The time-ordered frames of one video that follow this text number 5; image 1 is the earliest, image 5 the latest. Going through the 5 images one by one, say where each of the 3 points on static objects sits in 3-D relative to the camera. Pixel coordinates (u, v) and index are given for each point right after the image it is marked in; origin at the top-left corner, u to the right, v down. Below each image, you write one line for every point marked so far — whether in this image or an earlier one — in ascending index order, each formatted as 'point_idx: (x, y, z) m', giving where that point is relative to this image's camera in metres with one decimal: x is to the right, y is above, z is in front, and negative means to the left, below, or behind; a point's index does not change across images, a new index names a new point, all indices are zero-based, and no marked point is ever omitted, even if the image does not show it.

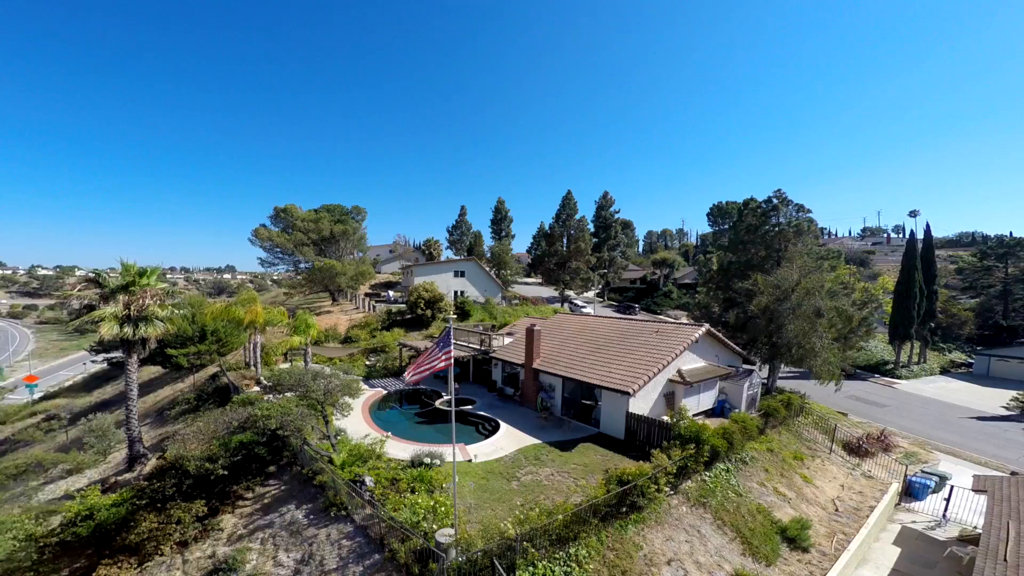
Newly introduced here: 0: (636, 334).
0: (+5.7, -2.1, +18.4) m
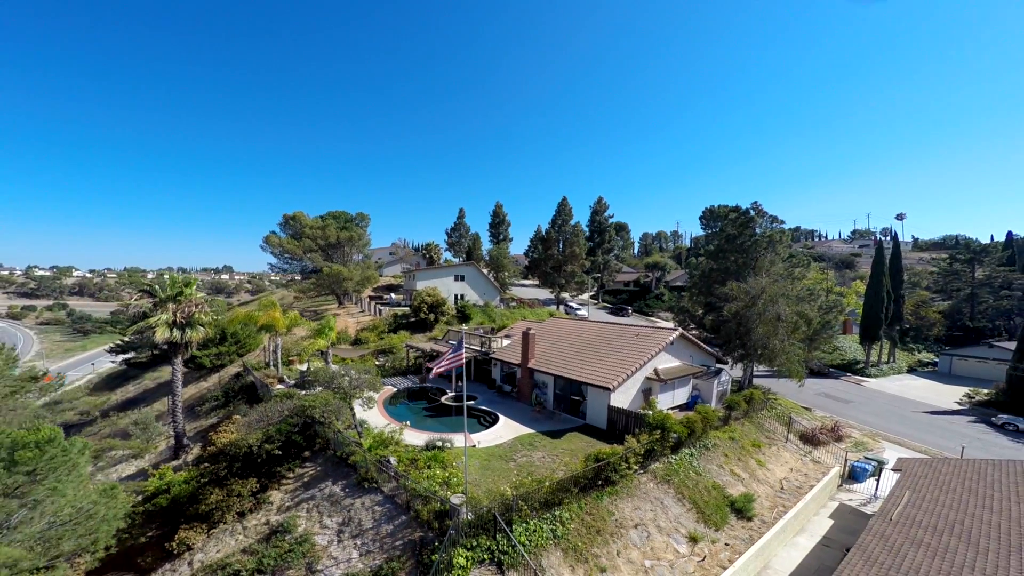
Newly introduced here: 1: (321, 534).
0: (+5.6, -2.6, +20.8) m
1: (-5.3, -6.9, +11.1) m
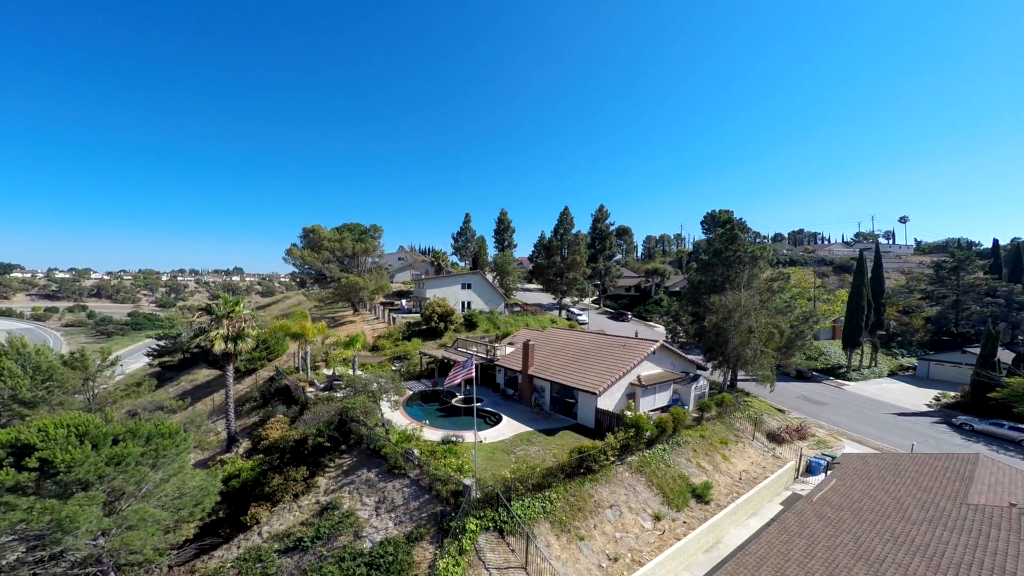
0: (+5.7, -3.5, +23.6) m
1: (-5.3, -7.9, +14.2) m
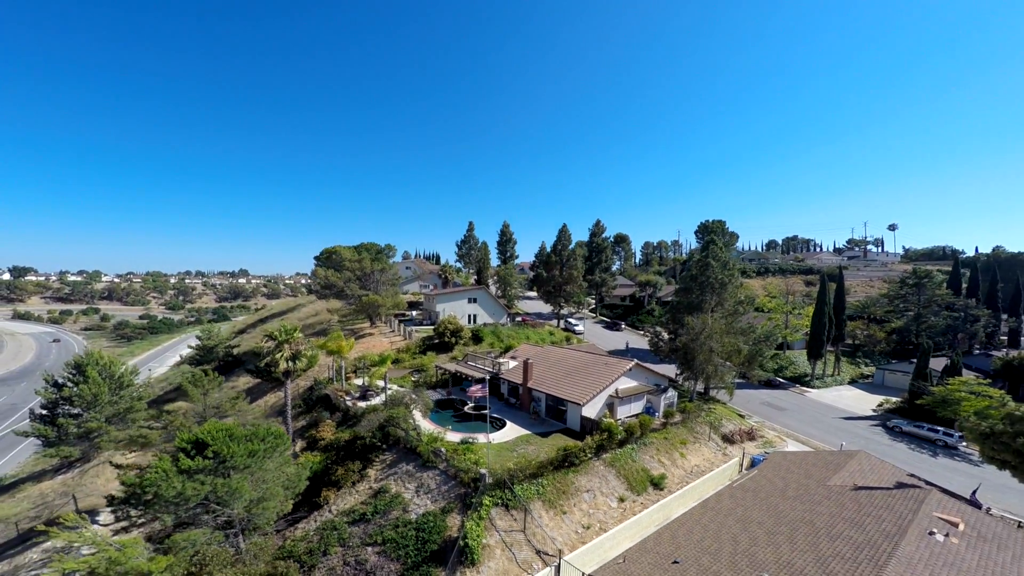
0: (+5.8, -5.5, +28.8) m
1: (-5.2, -9.9, +19.4) m
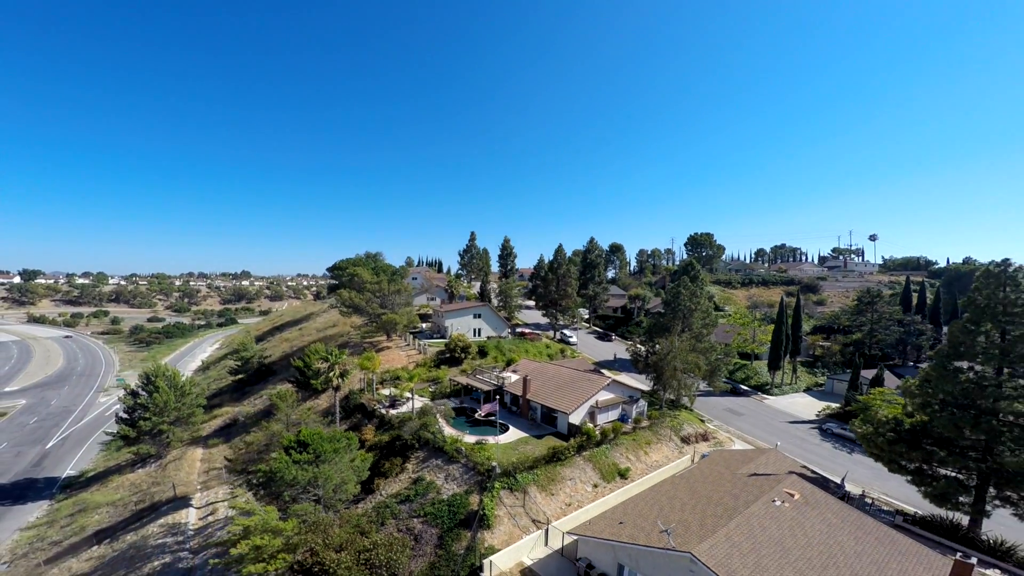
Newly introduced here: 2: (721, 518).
0: (+6.0, -8.3, +35.7) m
1: (-5.0, -12.6, +26.3) m
2: (+9.1, -9.9, +17.3) m
